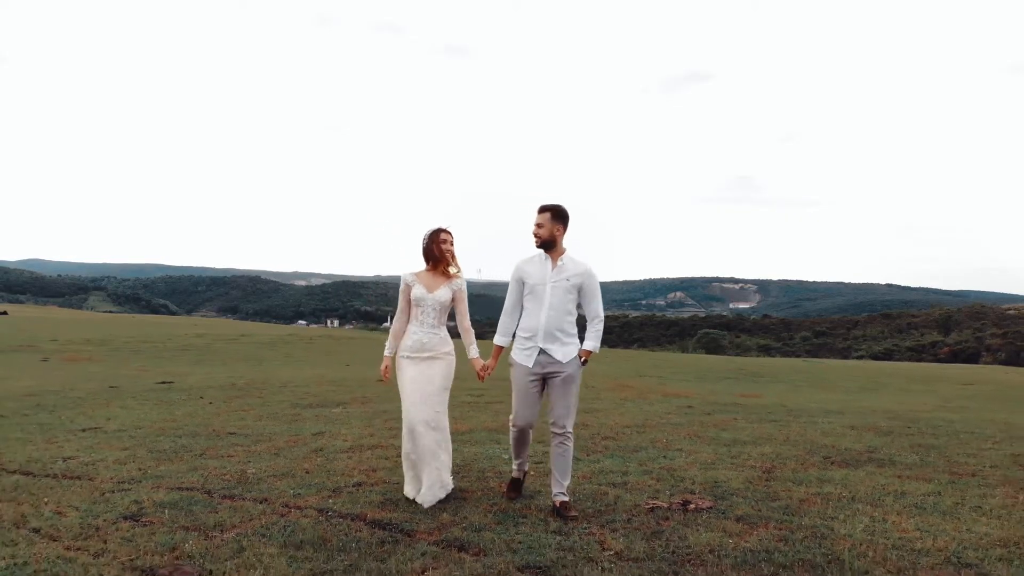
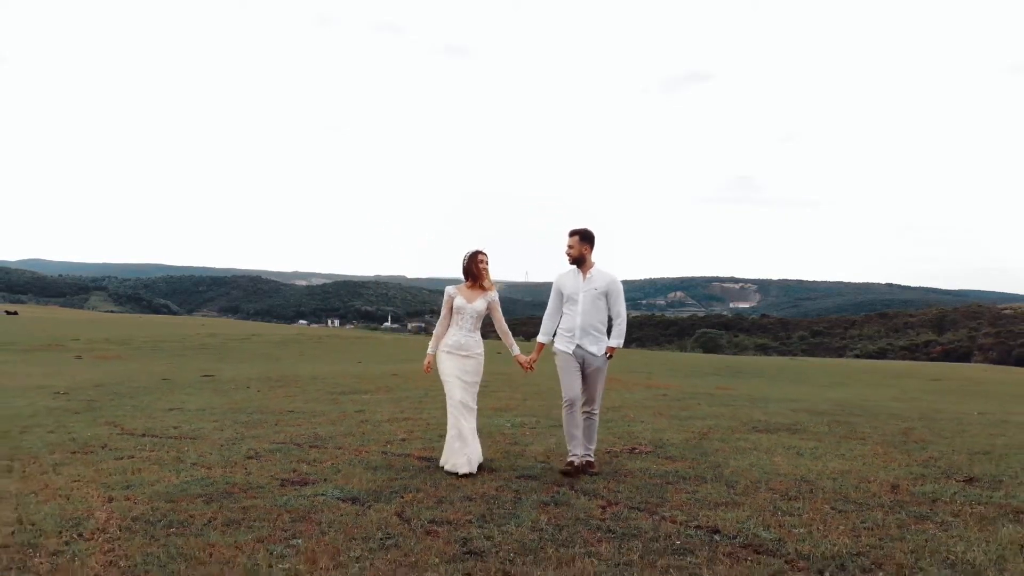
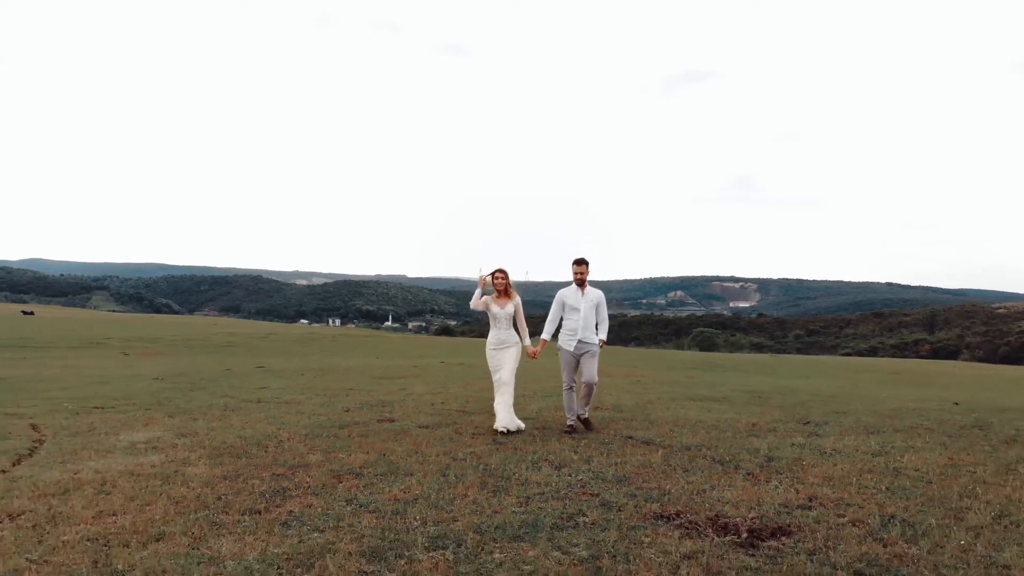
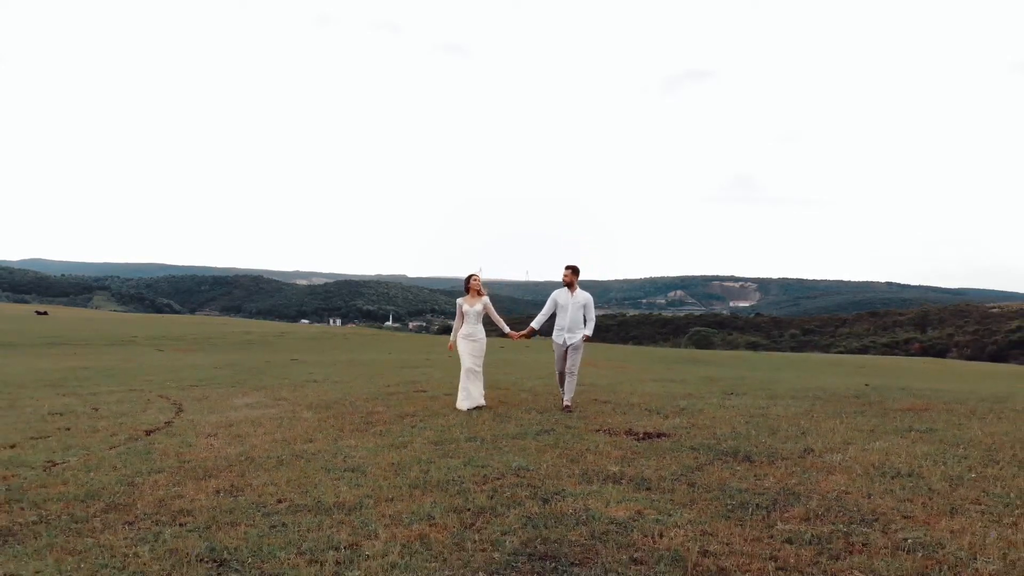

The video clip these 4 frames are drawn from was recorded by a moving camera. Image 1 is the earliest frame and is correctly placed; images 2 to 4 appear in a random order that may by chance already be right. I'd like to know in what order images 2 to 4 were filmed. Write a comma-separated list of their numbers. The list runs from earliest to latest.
2, 3, 4
